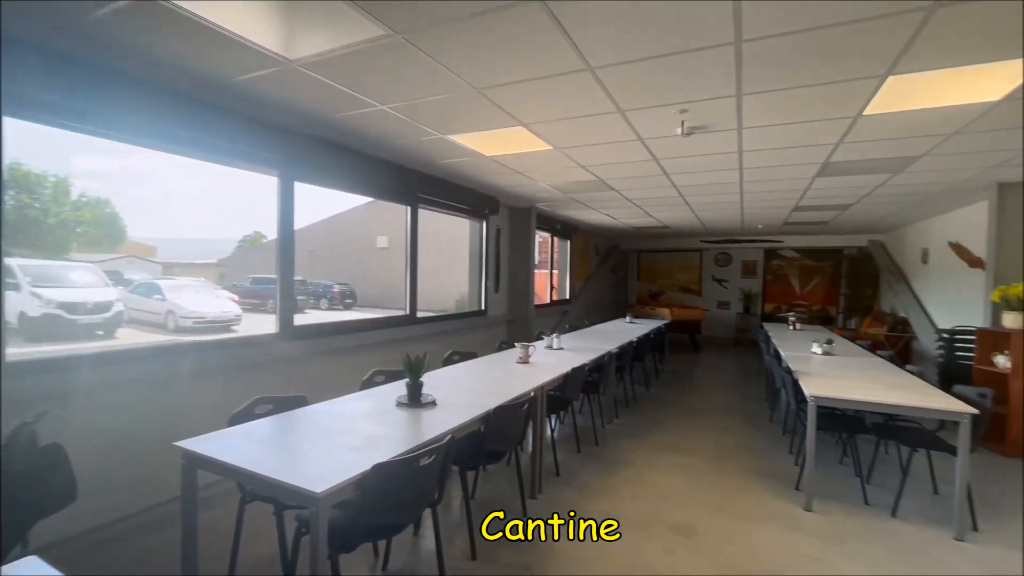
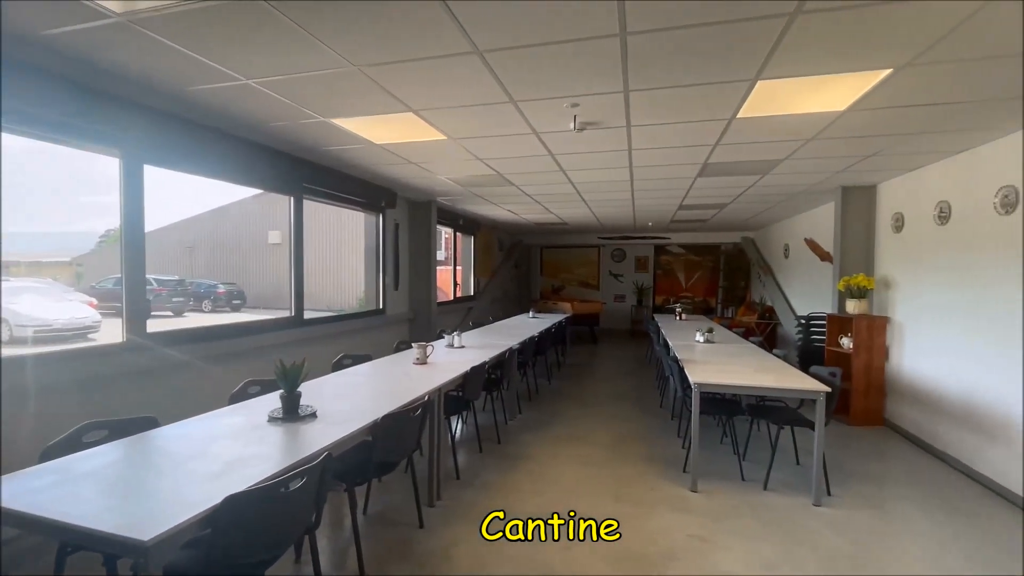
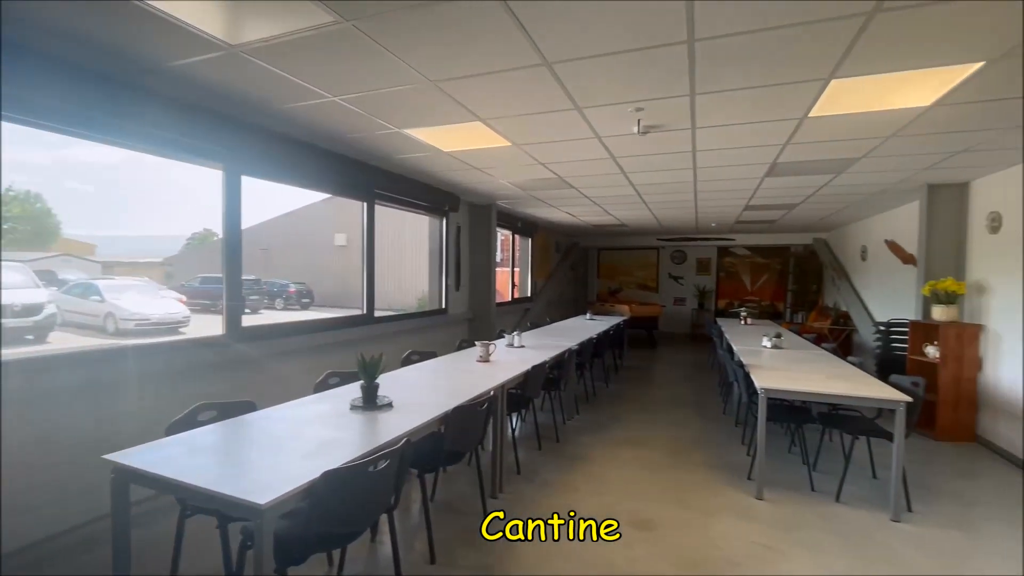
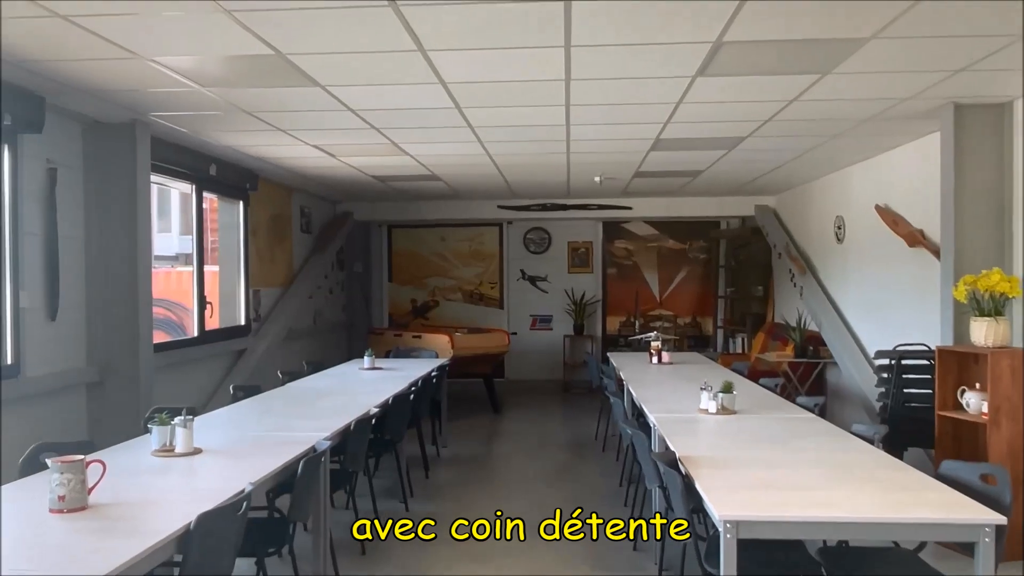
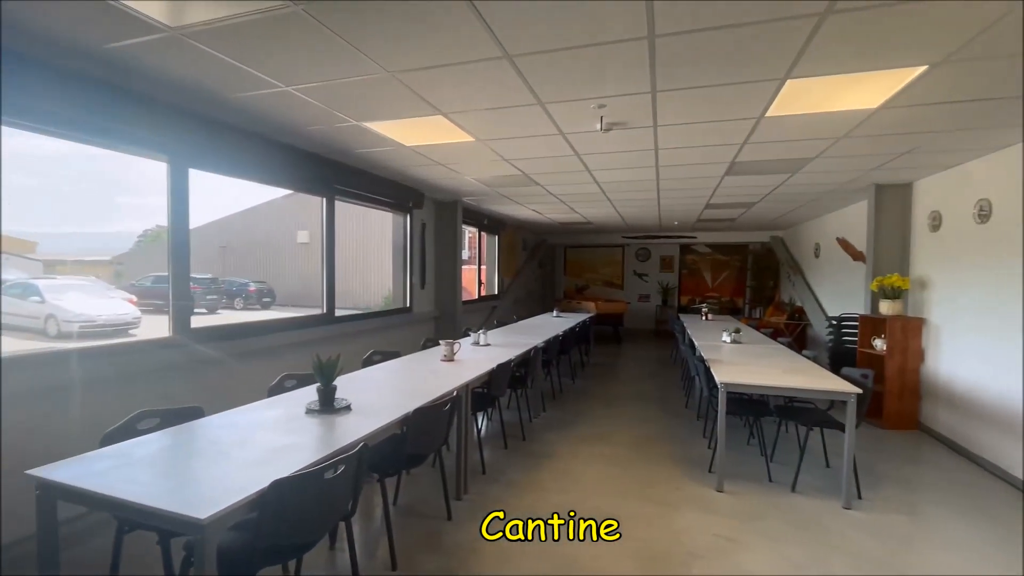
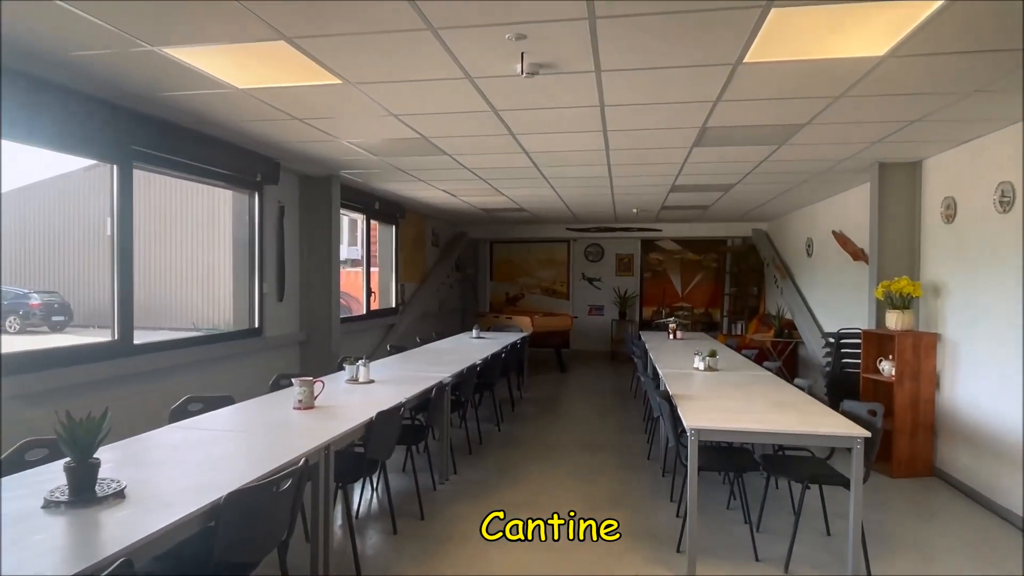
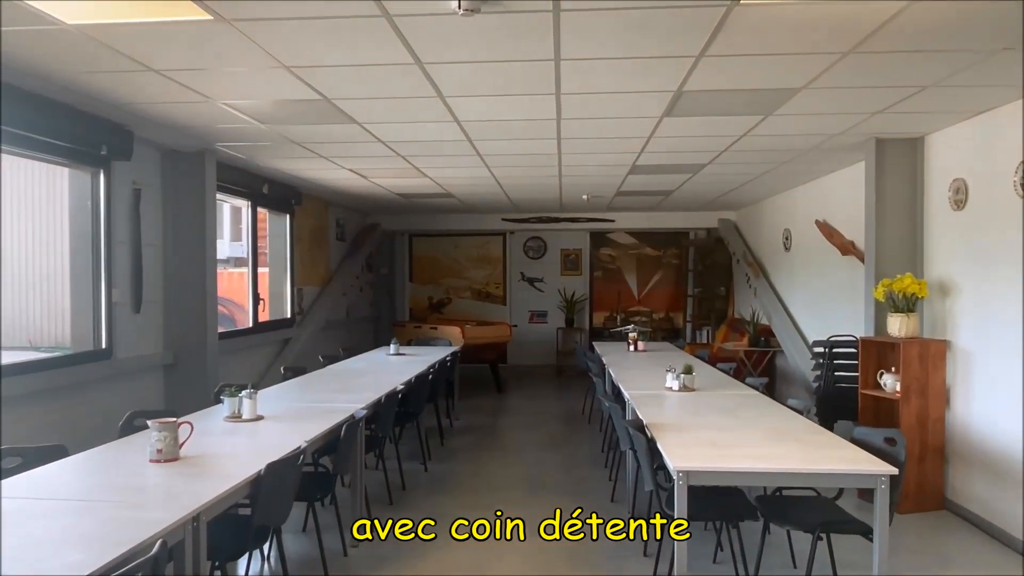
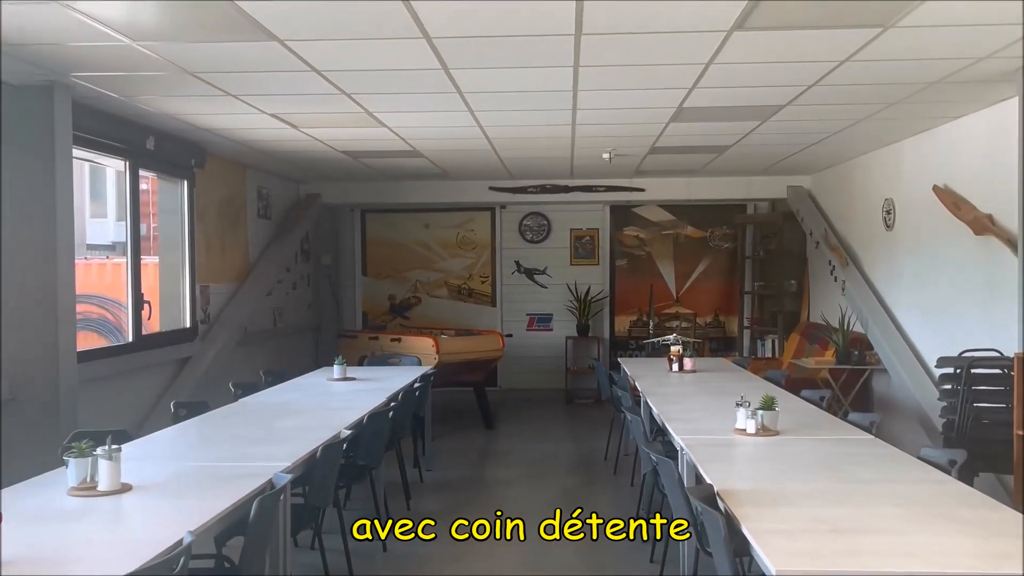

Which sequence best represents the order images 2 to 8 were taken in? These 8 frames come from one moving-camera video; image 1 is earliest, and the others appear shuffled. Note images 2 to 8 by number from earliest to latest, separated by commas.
3, 5, 2, 6, 7, 4, 8
